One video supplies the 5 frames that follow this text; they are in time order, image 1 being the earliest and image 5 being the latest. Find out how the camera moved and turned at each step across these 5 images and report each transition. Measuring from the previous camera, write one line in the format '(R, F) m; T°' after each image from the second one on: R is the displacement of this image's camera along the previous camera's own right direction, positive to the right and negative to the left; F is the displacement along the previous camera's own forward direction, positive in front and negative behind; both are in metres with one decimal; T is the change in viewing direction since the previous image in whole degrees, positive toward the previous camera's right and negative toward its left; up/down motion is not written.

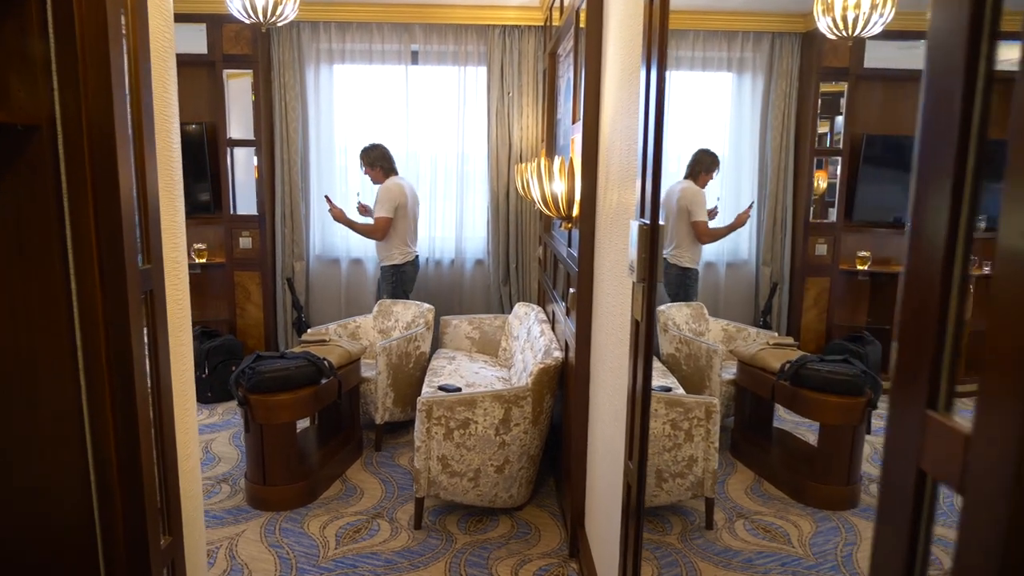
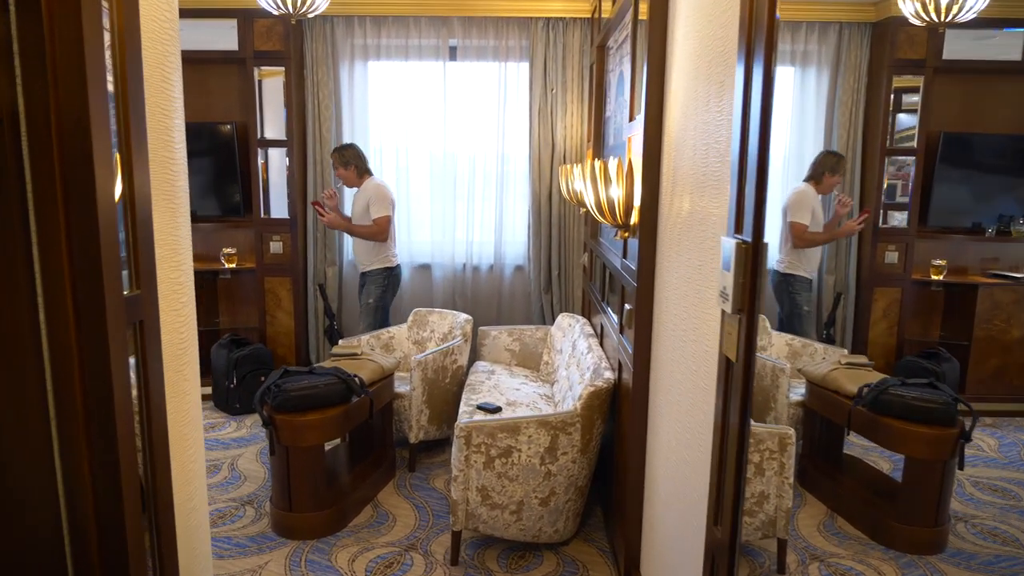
(0.0, +0.2) m; -3°
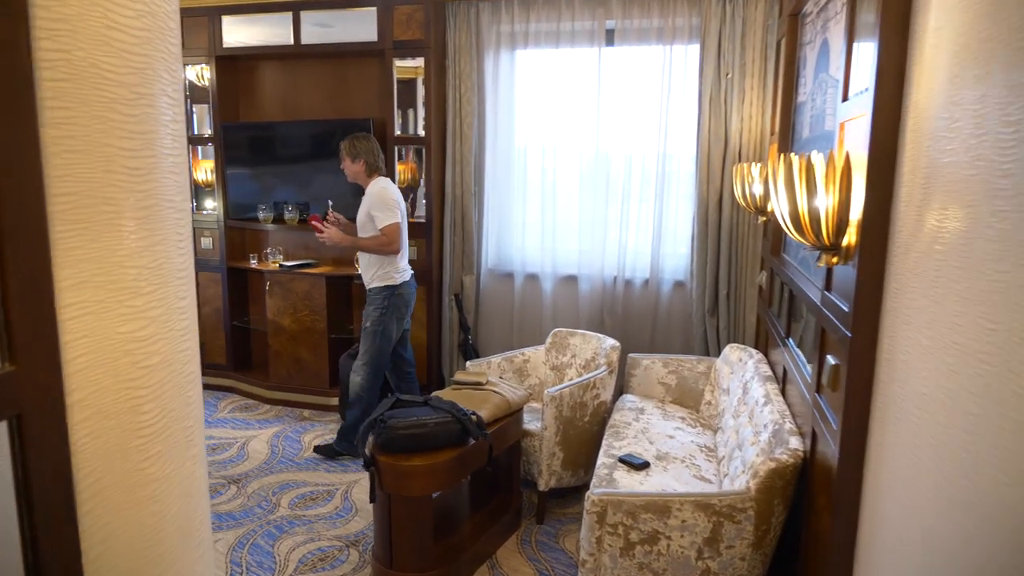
(0.0, +0.5) m; -13°
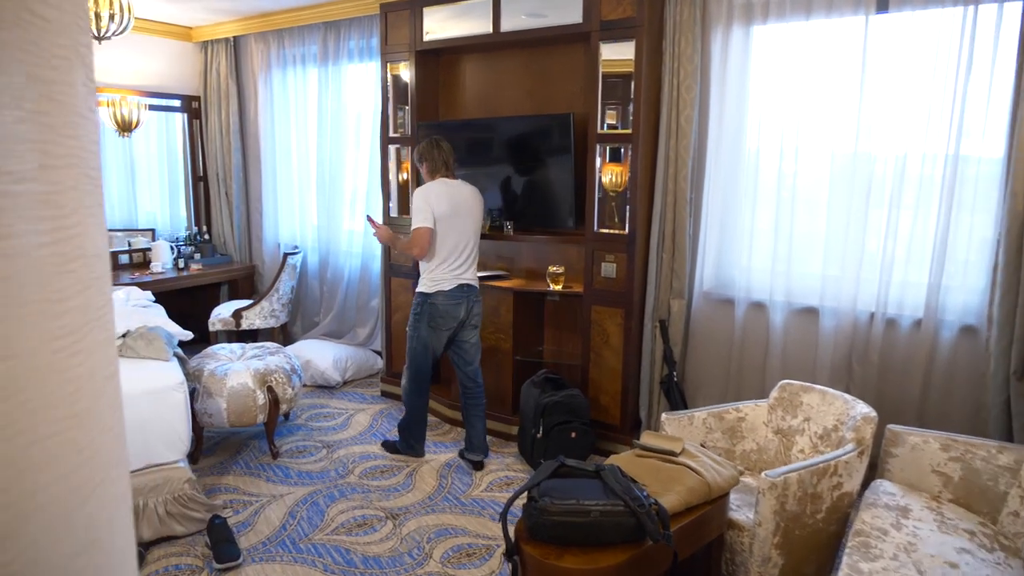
(0.0, +0.6) m; -18°
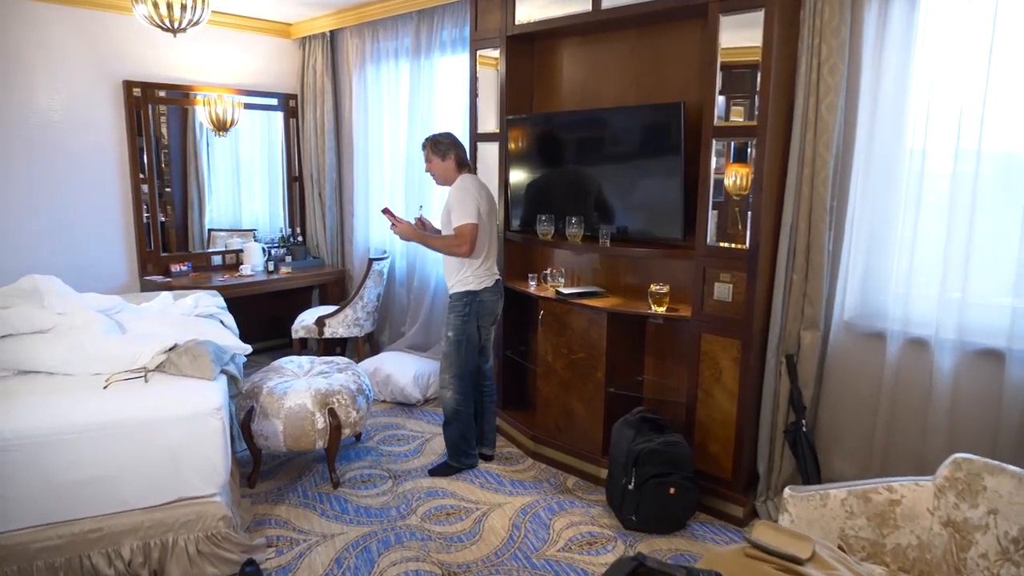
(+0.1, +0.5) m; -10°
